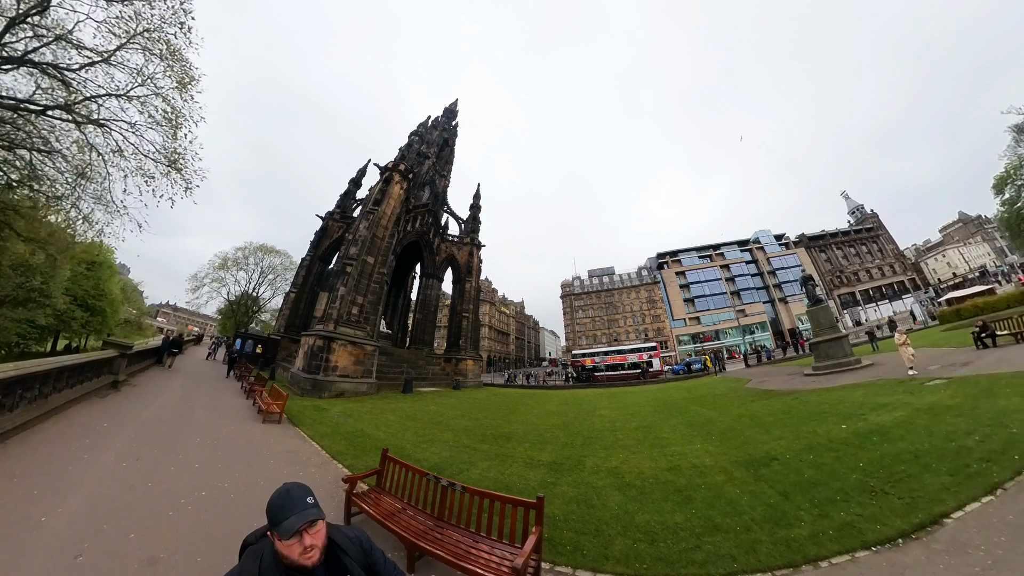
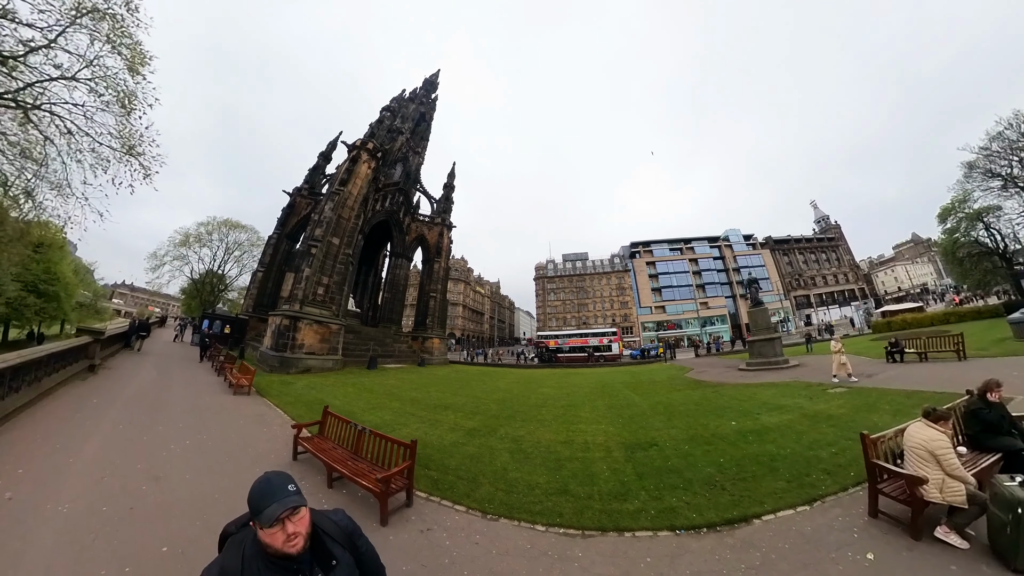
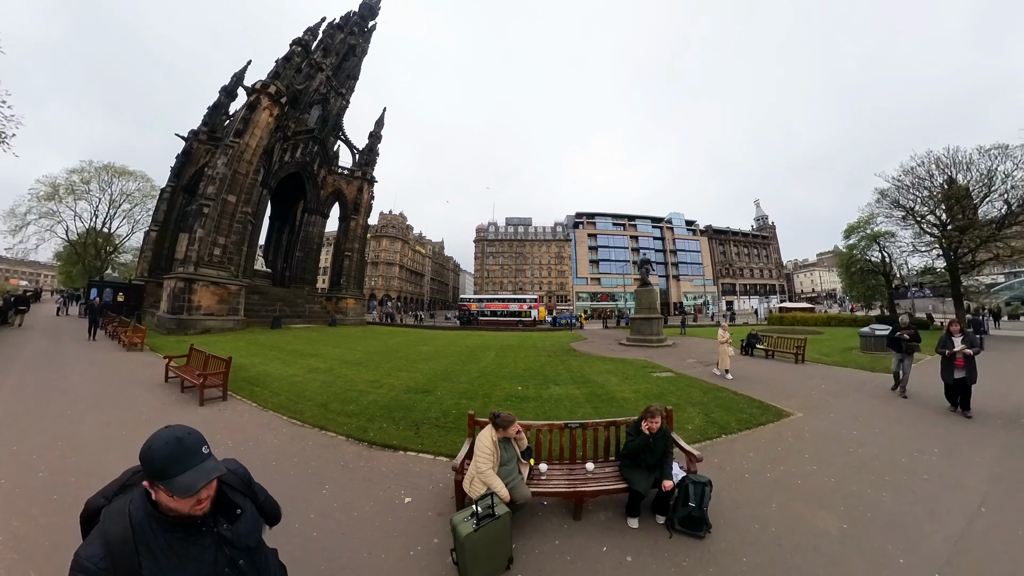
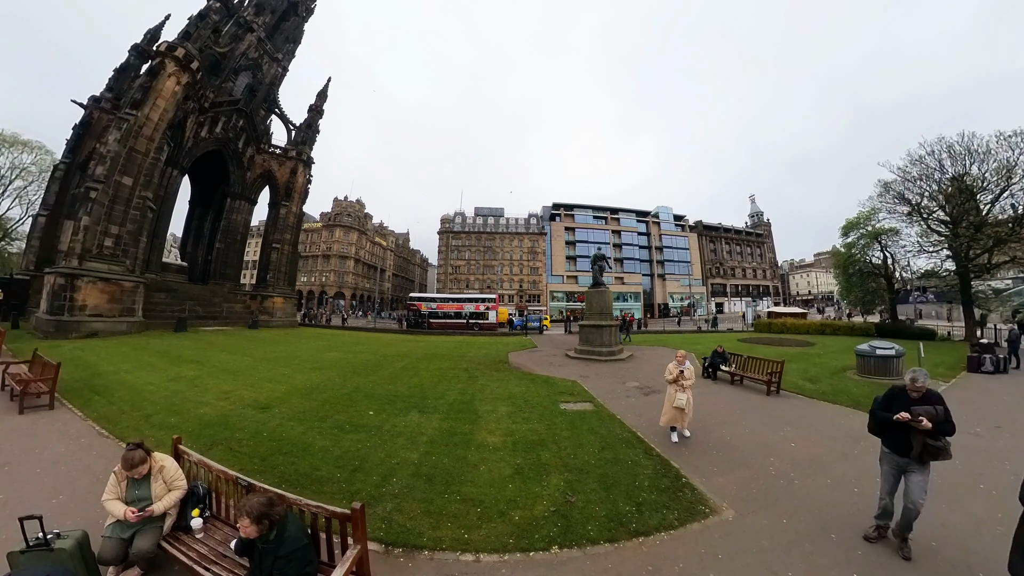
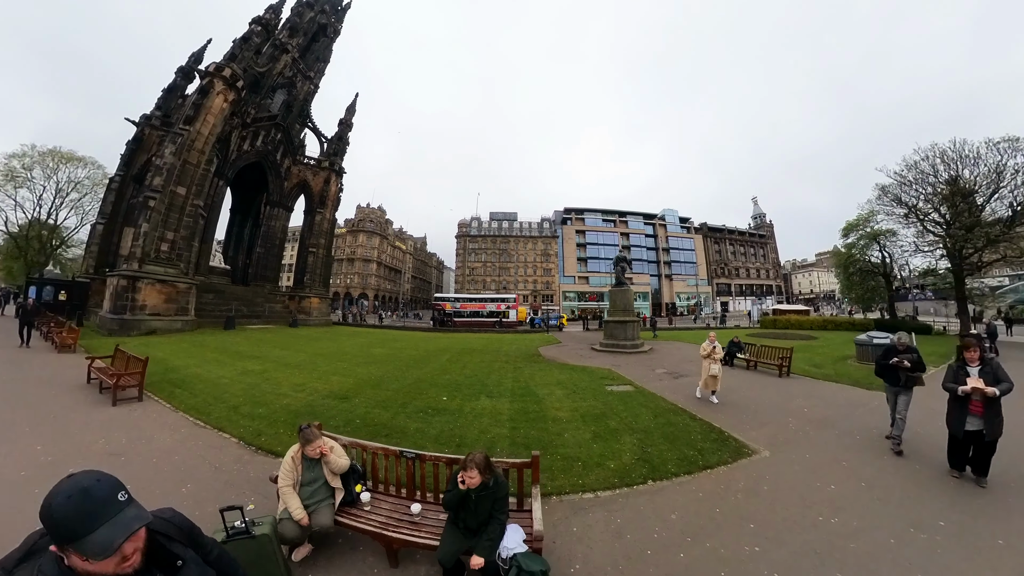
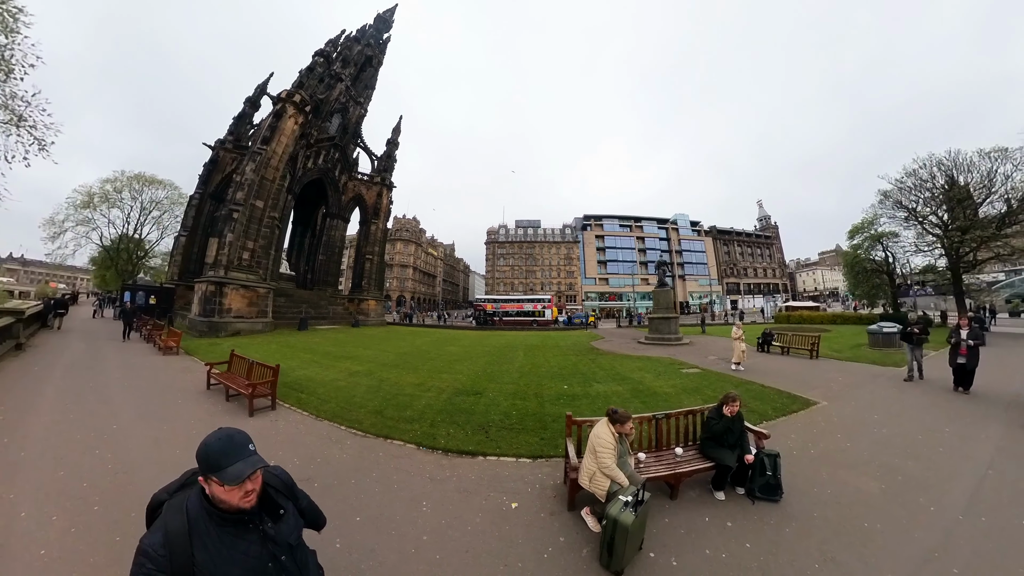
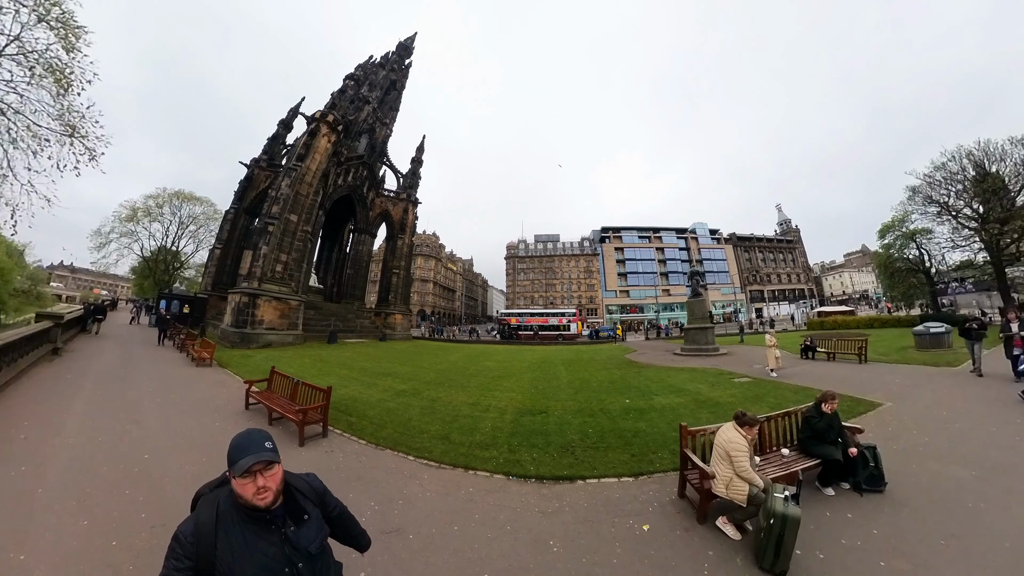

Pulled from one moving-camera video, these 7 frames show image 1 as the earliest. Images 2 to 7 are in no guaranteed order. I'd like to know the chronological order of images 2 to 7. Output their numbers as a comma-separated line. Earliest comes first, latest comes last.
2, 7, 6, 3, 5, 4
